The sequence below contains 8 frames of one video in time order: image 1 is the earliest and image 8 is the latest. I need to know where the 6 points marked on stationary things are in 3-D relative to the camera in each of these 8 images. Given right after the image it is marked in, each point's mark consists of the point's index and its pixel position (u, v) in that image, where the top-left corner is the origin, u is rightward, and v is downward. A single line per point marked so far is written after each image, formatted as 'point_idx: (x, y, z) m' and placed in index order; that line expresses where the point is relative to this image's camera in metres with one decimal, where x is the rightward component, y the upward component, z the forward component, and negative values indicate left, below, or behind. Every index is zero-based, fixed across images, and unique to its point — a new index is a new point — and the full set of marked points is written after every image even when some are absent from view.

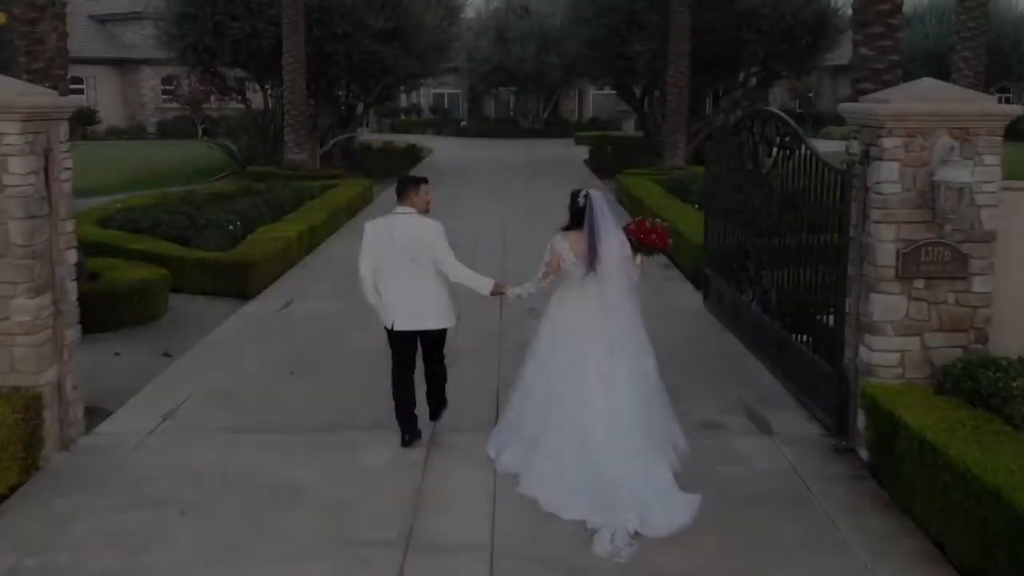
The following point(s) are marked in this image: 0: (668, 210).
0: (+1.6, +0.8, +12.8) m
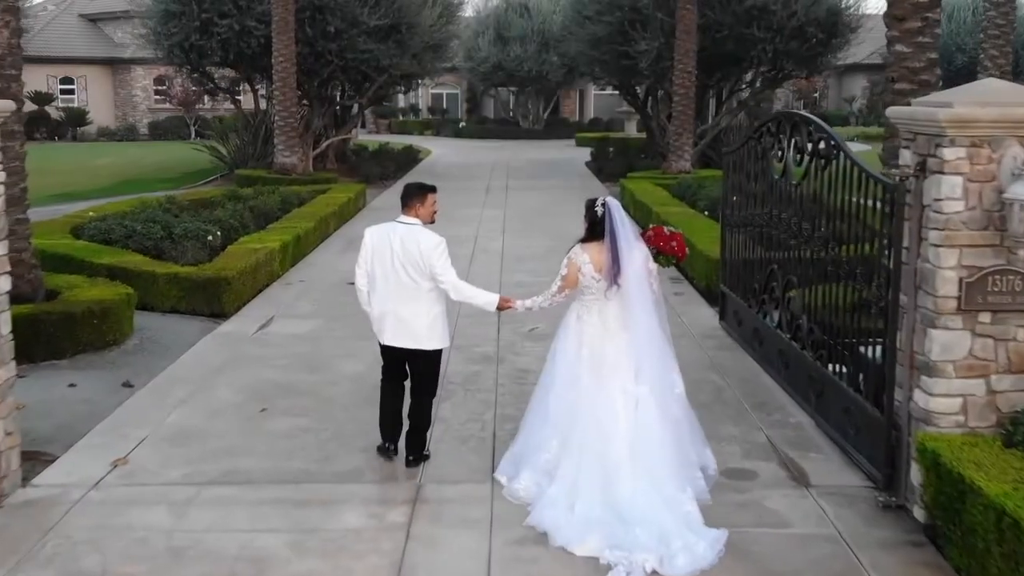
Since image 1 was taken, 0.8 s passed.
0: (+1.6, +0.7, +12.0) m
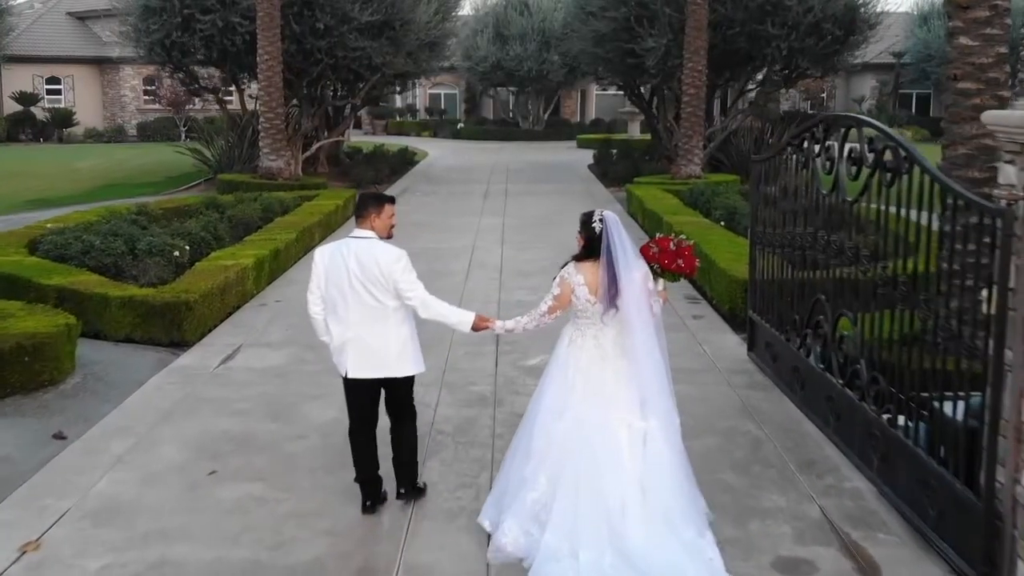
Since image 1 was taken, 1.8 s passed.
0: (+1.6, +0.5, +11.0) m
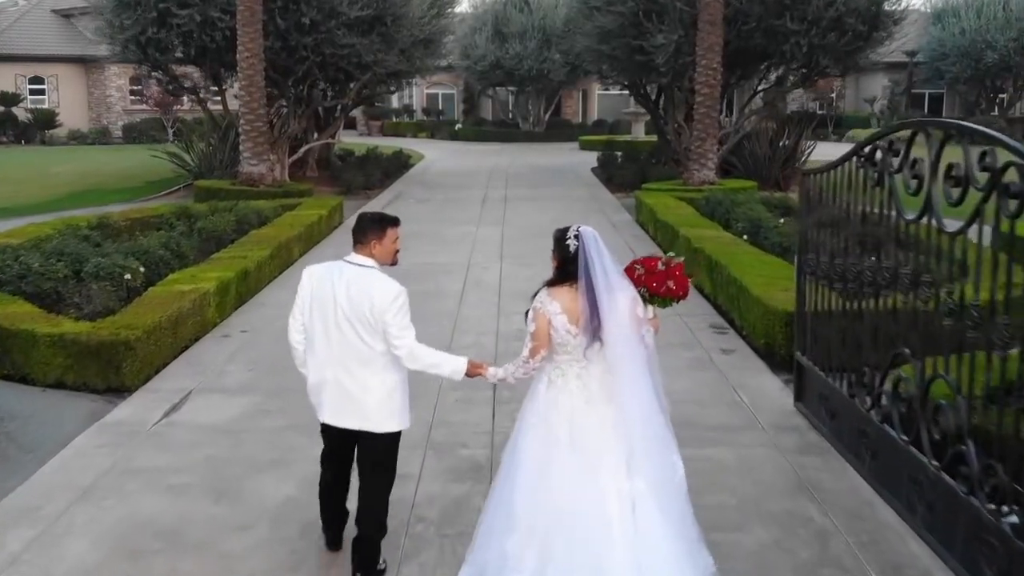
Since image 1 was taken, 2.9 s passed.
0: (+1.6, +0.4, +9.8) m
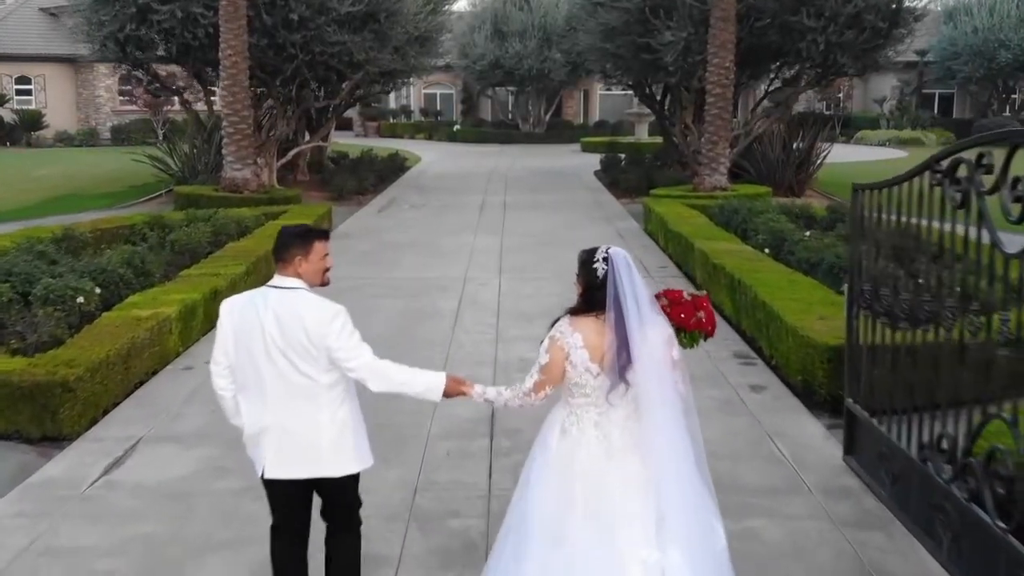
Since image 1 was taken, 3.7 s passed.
0: (+1.6, +0.2, +9.0) m
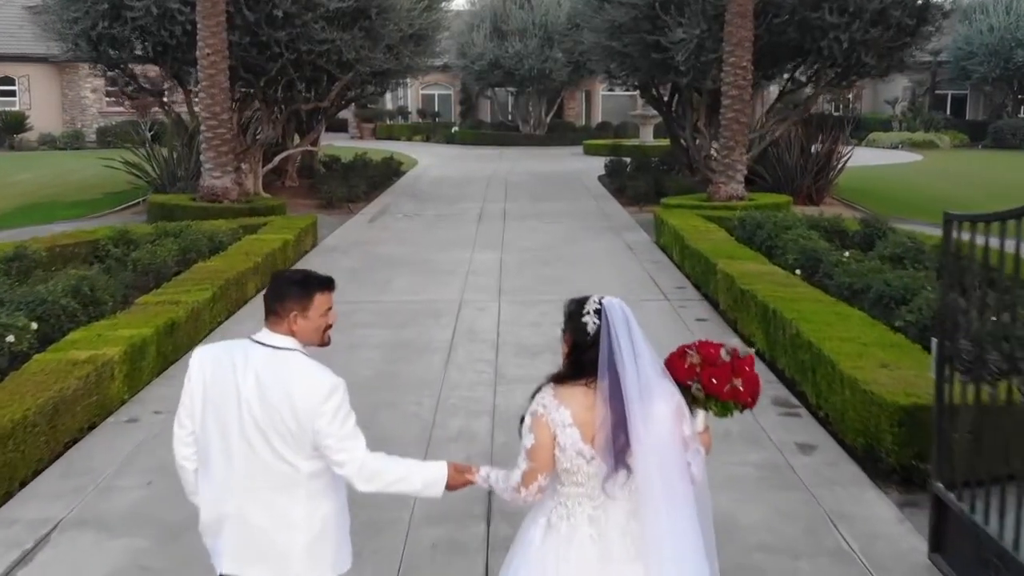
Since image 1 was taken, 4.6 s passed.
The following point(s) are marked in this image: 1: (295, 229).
0: (+1.6, 0.0, +7.9) m
1: (-2.0, +0.5, +11.5) m
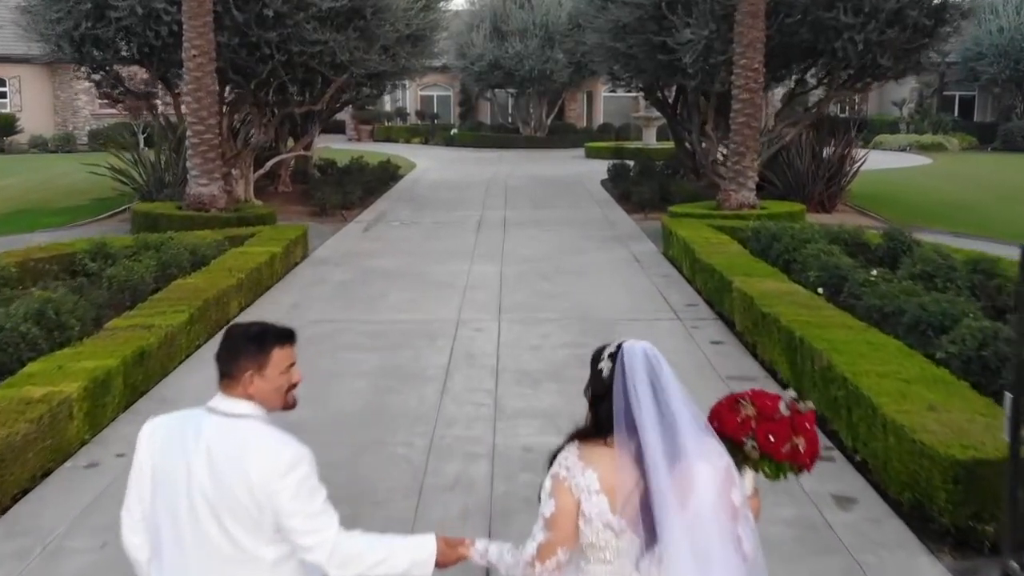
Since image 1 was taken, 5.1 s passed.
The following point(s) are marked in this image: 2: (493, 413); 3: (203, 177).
0: (+1.6, -0.1, +7.3) m
1: (-2.0, +0.4, +10.9) m
2: (-0.1, -0.6, +6.2) m
3: (-3.2, +1.2, +13.3) m
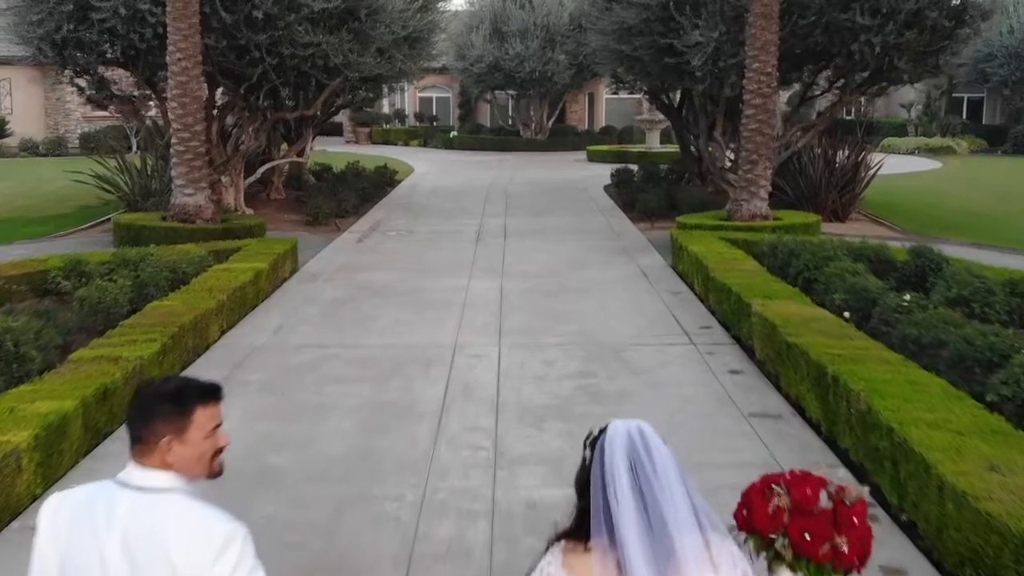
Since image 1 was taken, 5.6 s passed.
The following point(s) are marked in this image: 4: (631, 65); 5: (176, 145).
0: (+1.6, -0.2, +6.7) m
1: (-2.0, +0.3, +10.3) m
2: (-0.1, -0.8, +5.6) m
3: (-3.2, +1.0, +12.7) m
4: (+1.5, +2.7, +15.4) m
5: (-3.4, +1.4, +12.7) m
